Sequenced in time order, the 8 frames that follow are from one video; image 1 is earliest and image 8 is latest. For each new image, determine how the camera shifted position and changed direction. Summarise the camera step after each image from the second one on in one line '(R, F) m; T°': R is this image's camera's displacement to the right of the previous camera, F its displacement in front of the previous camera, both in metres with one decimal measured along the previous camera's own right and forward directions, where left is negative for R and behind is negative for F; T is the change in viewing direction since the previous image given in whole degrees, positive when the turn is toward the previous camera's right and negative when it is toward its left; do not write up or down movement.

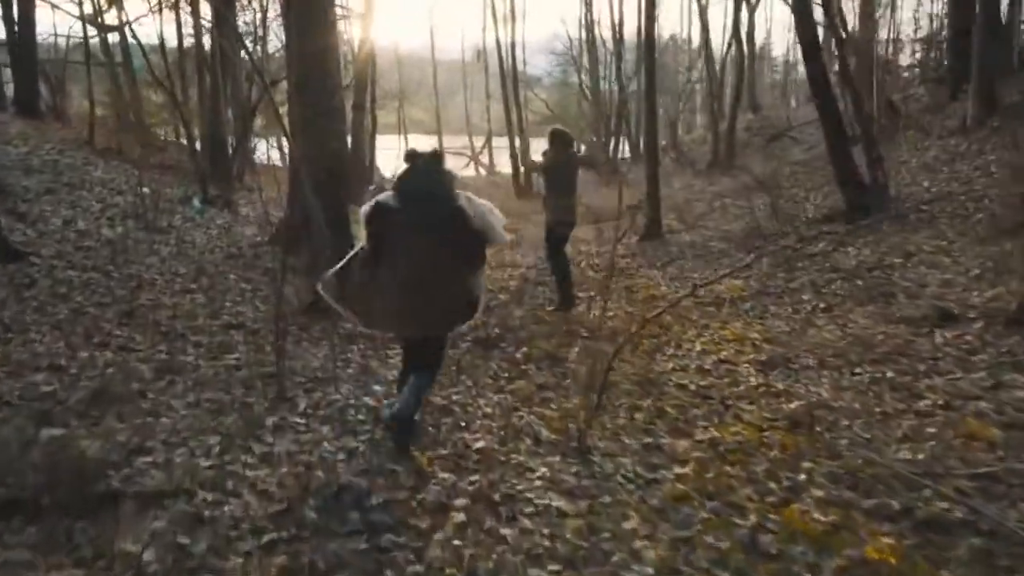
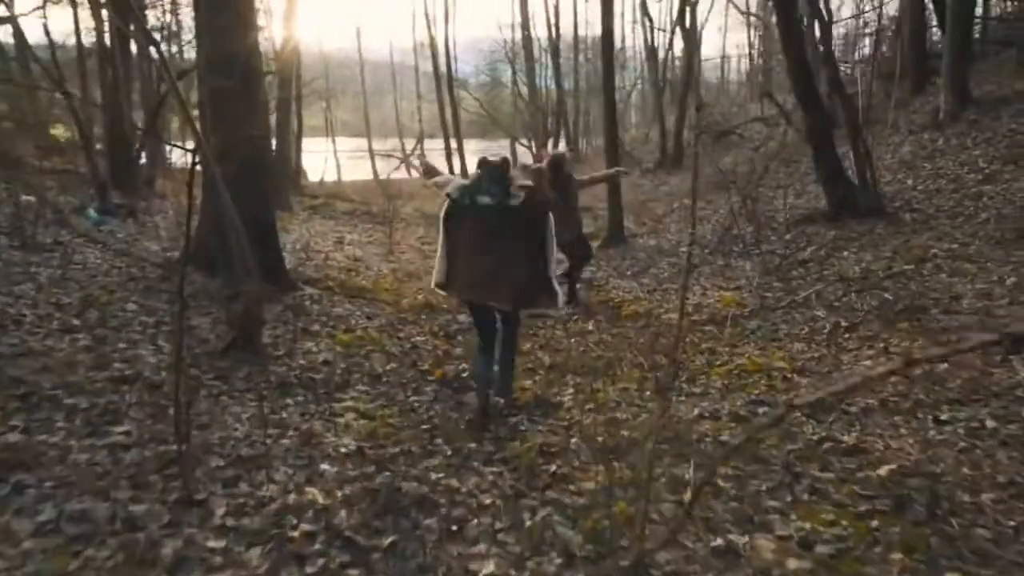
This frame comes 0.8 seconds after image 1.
(-0.4, +1.8) m; +5°
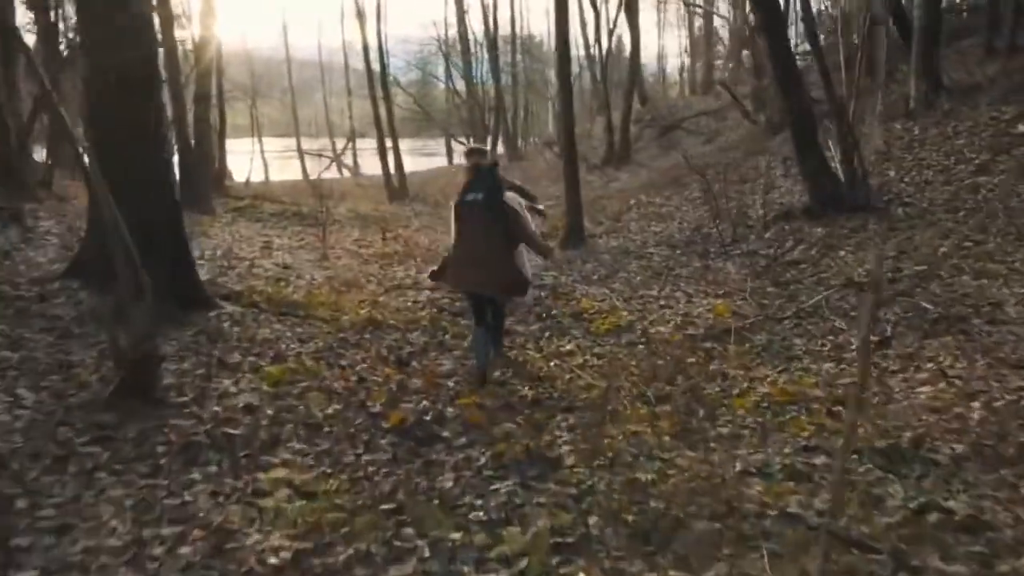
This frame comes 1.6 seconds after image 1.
(-0.3, +1.6) m; +5°
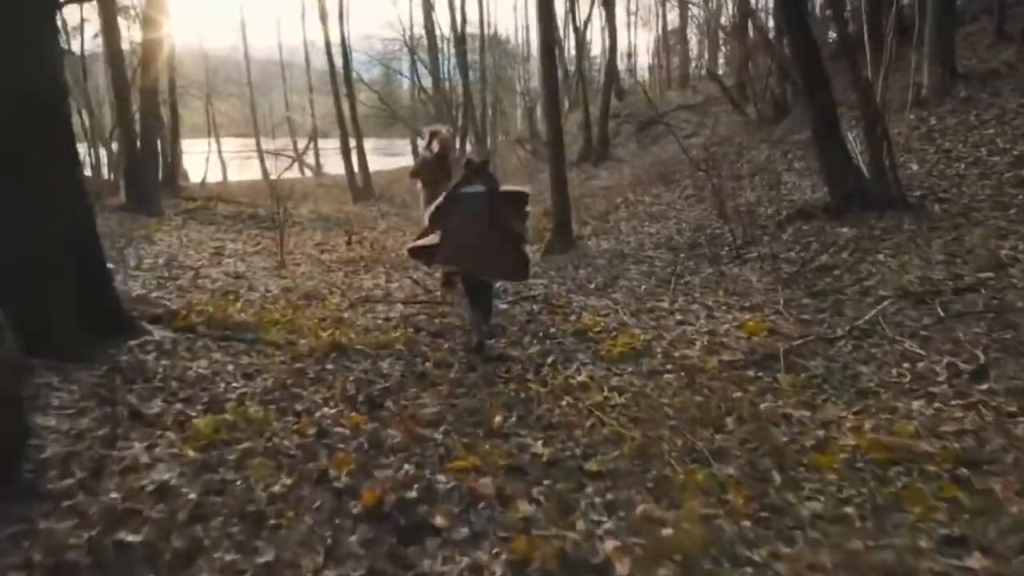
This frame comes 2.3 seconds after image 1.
(-0.3, +1.6) m; +2°
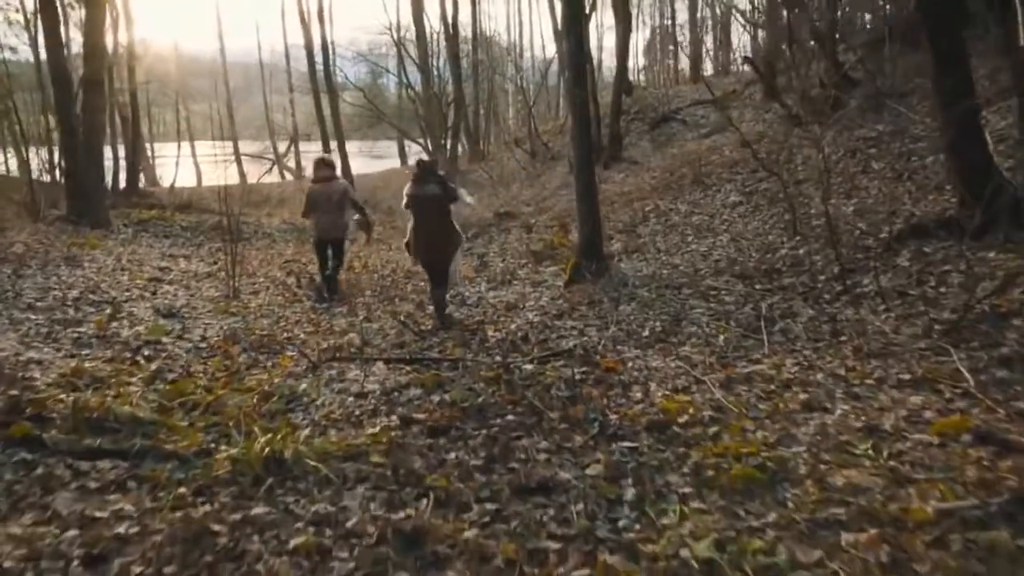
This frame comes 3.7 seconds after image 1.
(-0.3, +3.0) m; +1°
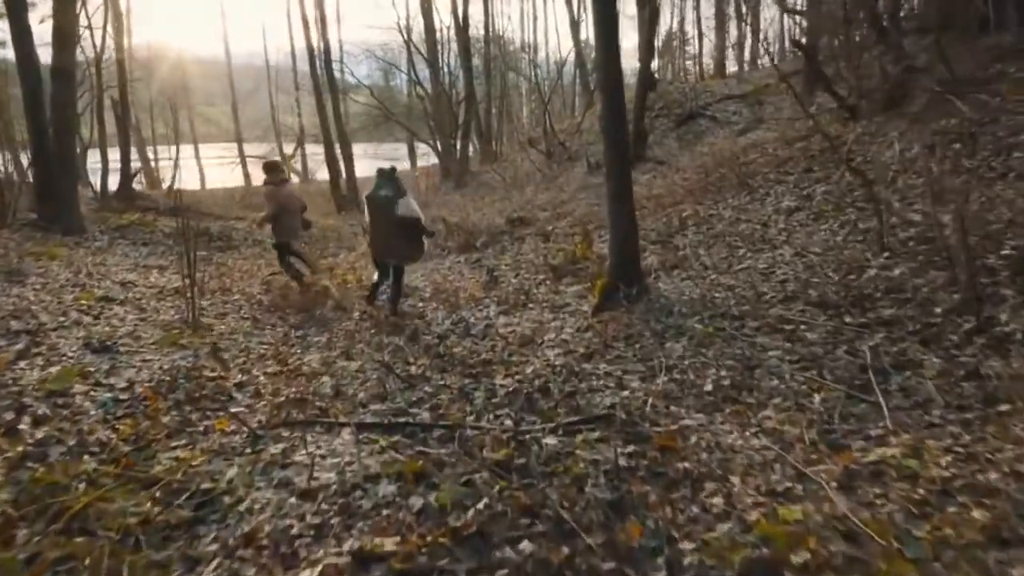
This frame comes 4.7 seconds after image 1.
(0.0, +2.0) m; -1°
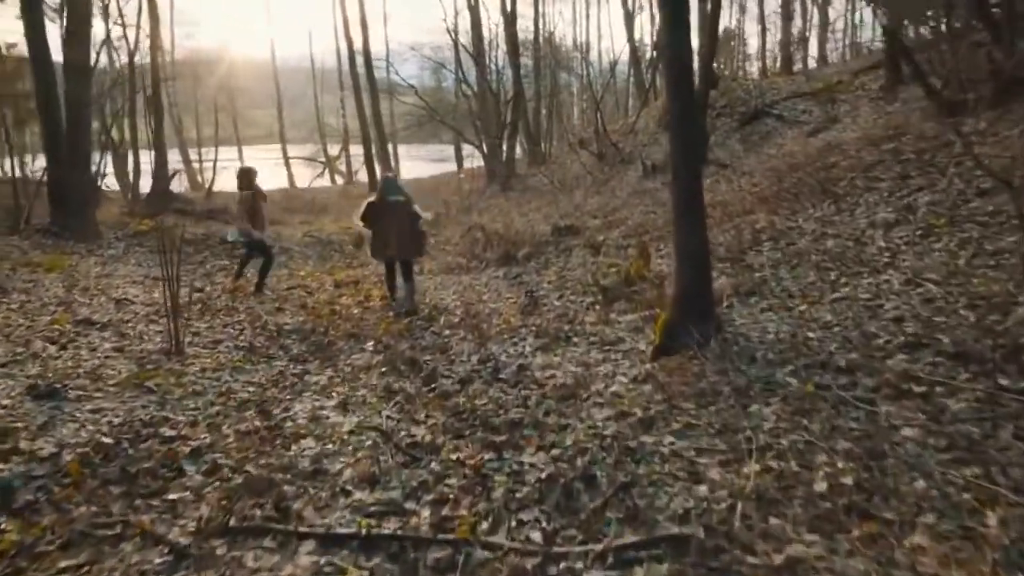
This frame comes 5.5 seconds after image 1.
(+0.1, +1.6) m; -3°
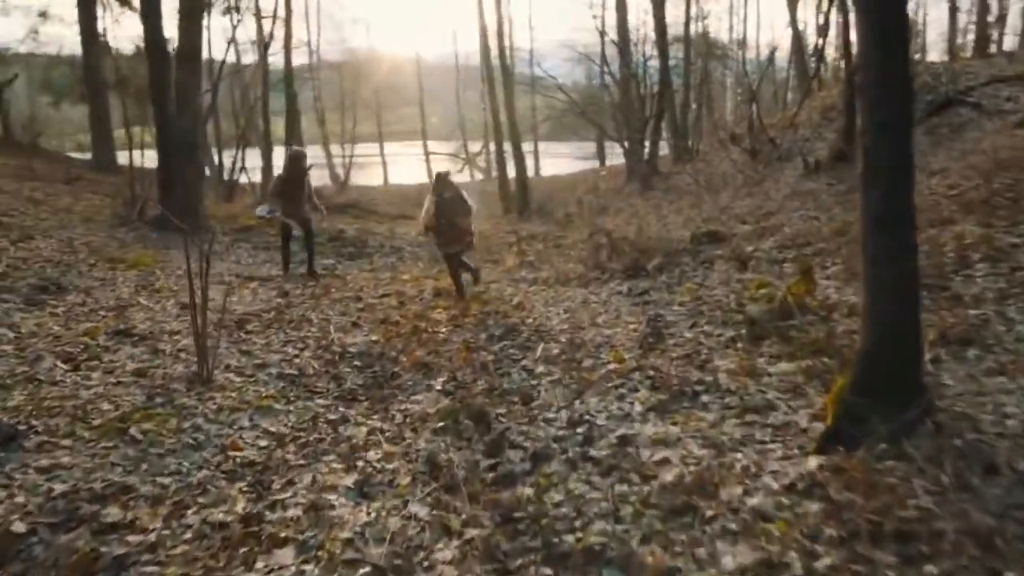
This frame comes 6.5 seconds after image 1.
(+0.2, +2.0) m; -10°
